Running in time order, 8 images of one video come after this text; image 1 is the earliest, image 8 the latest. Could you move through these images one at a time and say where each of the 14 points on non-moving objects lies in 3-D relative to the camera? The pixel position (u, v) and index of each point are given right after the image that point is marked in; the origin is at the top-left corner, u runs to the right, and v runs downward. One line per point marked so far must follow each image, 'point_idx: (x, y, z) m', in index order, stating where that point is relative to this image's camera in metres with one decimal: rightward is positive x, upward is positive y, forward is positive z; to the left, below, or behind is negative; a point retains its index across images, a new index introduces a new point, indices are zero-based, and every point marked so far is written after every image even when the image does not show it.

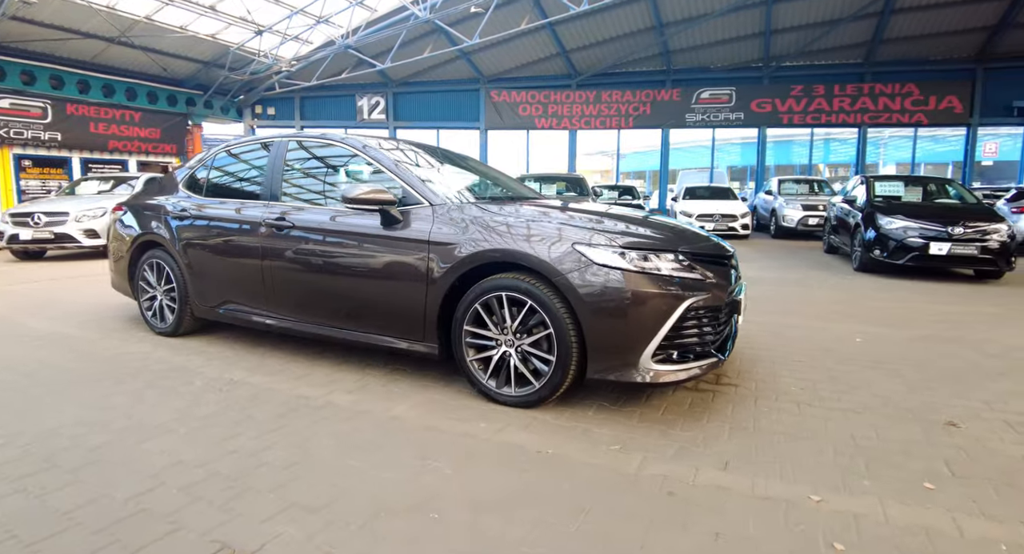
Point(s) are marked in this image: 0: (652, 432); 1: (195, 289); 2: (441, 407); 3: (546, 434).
0: (+0.7, -0.8, +2.6) m
1: (-2.6, -0.1, +4.1) m
2: (-0.4, -0.7, +2.9) m
3: (+0.2, -0.8, +2.5) m
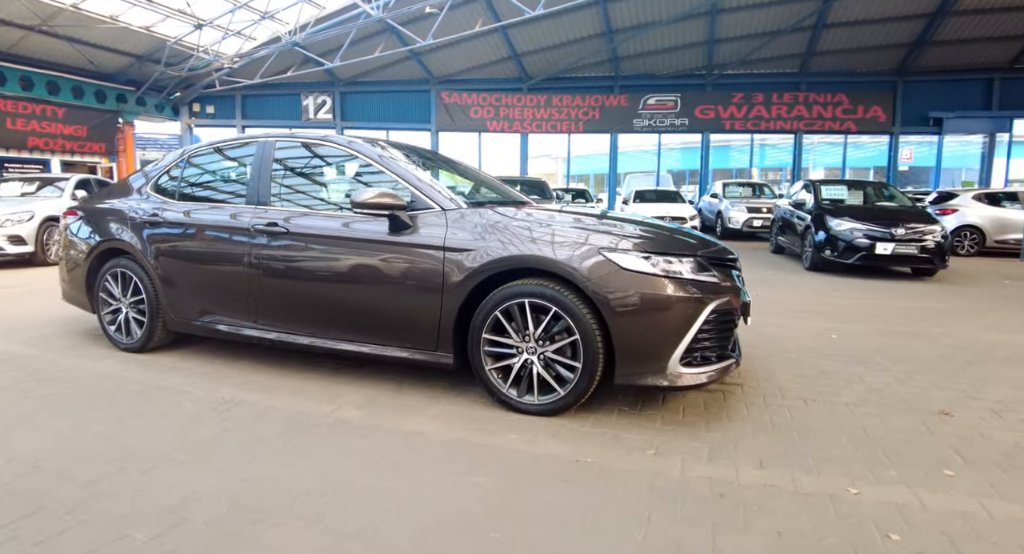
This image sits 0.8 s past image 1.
0: (+0.9, -0.8, +2.6) m
1: (-2.6, -0.1, +3.8) m
2: (-0.3, -0.8, +2.8) m
3: (+0.3, -0.8, +2.5) m
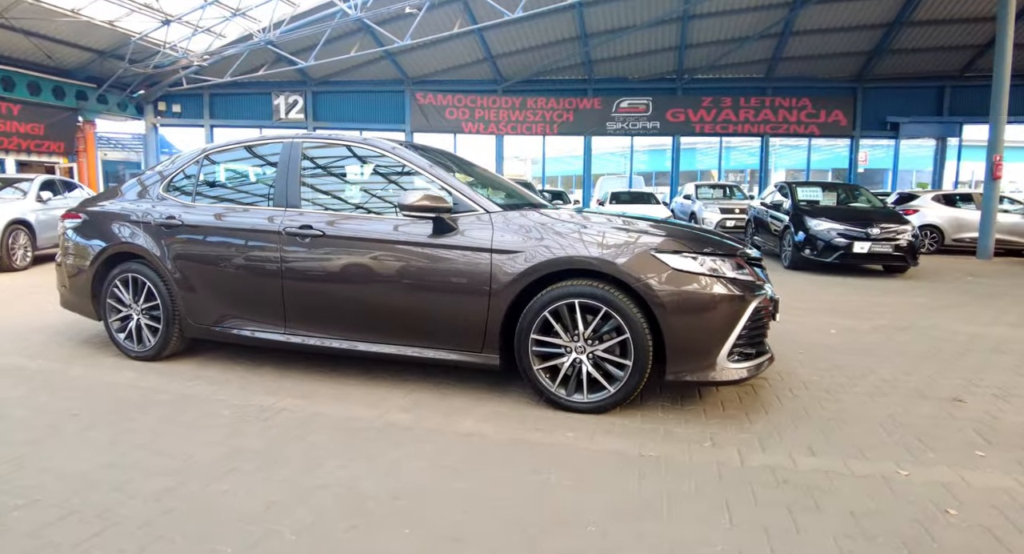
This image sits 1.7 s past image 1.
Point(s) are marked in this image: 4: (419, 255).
0: (+1.2, -0.8, +2.7) m
1: (-2.4, -0.2, +3.7) m
2: (0.0, -0.8, +2.9) m
3: (+0.6, -0.8, +2.6) m
4: (-0.6, +0.1, +3.1) m
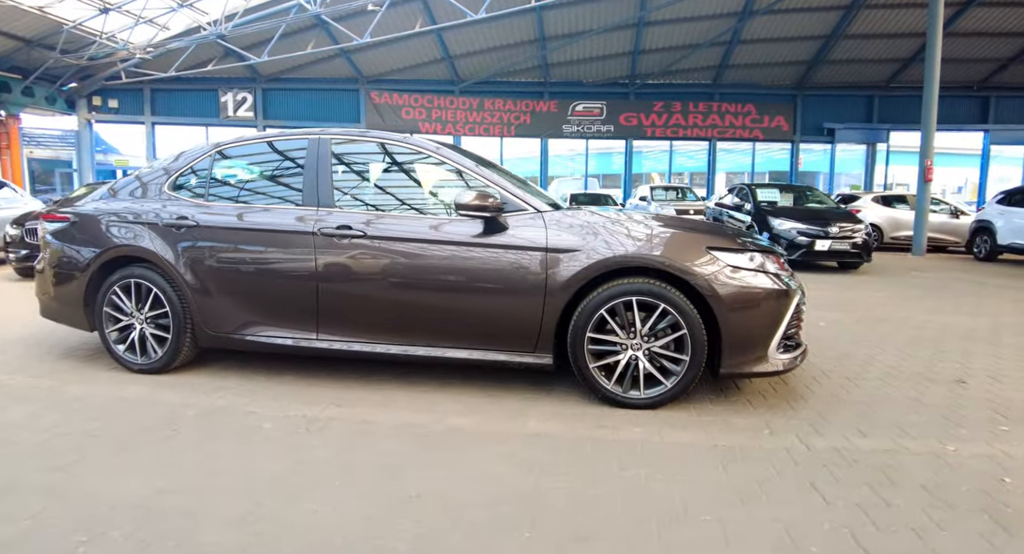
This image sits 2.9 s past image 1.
0: (+1.5, -0.8, +2.9) m
1: (-2.1, -0.2, +3.5) m
2: (+0.4, -0.8, +2.9) m
3: (+1.0, -0.8, +2.7) m
4: (-0.3, +0.1, +3.1) m
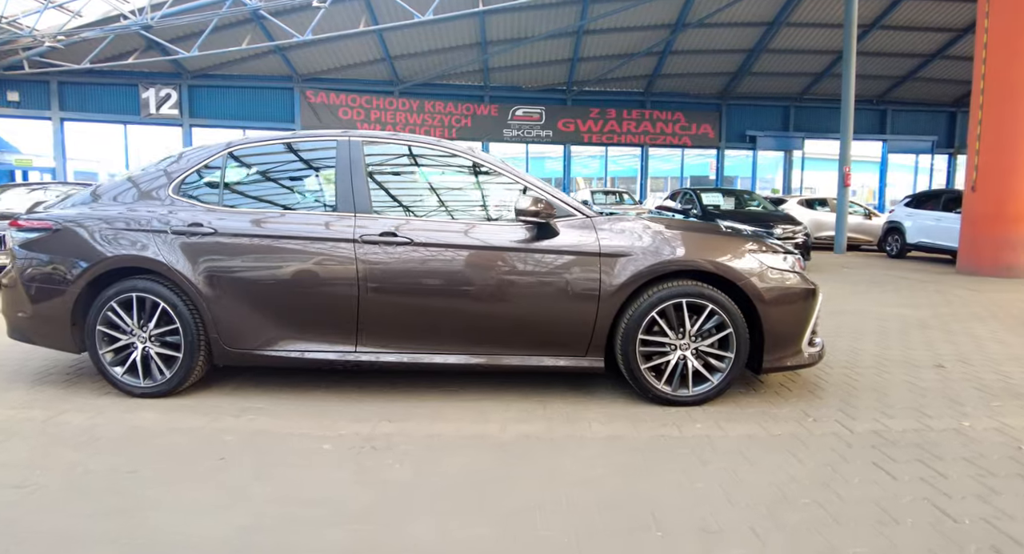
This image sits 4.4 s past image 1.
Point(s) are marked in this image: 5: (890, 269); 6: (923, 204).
0: (+1.8, -0.8, +3.1) m
1: (-1.8, -0.3, +3.3) m
2: (+0.7, -0.8, +3.0) m
3: (+1.3, -0.8, +2.9) m
4: (0.0, +0.1, +3.1) m
5: (+8.2, +0.2, +11.0) m
6: (+10.5, +1.8, +13.1) m
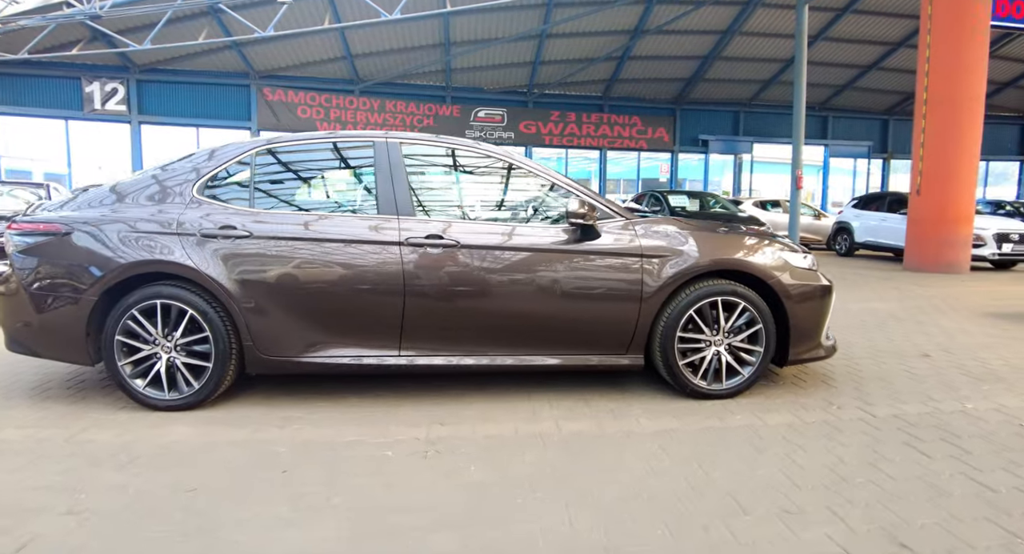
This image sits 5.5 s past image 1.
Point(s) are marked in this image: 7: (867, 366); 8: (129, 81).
0: (+2.1, -0.8, +3.4) m
1: (-1.6, -0.3, +3.2) m
2: (+1.0, -0.8, +3.1) m
3: (+1.6, -0.8, +3.1) m
4: (+0.3, +0.1, +3.2) m
5: (+7.7, +0.2, +11.8) m
6: (+9.8, +1.9, +14.1) m
7: (+2.8, -0.7, +4.0) m
8: (-13.7, +7.0, +18.2) m
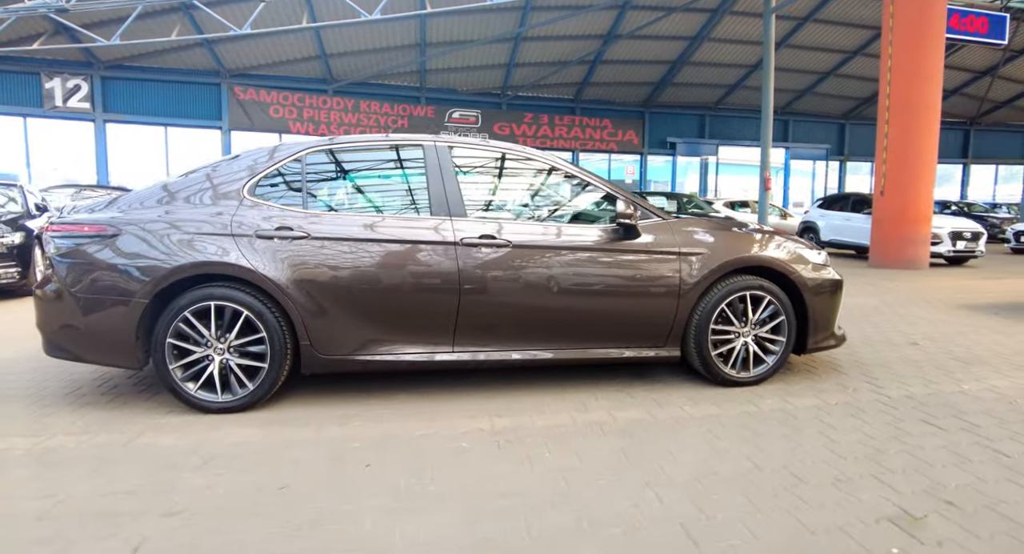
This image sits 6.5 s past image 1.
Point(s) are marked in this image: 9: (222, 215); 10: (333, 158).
0: (+2.4, -0.7, +3.7) m
1: (-1.3, -0.3, +3.3) m
2: (+1.3, -0.8, +3.4) m
3: (+1.9, -0.8, +3.4) m
4: (+0.6, +0.1, +3.4) m
5: (+7.4, +0.3, +12.5) m
6: (+9.3, +2.0, +14.9) m
7: (+3.0, -0.7, +4.4) m
8: (-14.4, +6.8, +17.5) m
9: (-1.9, +0.4, +3.3) m
10: (-1.3, +0.8, +3.5) m
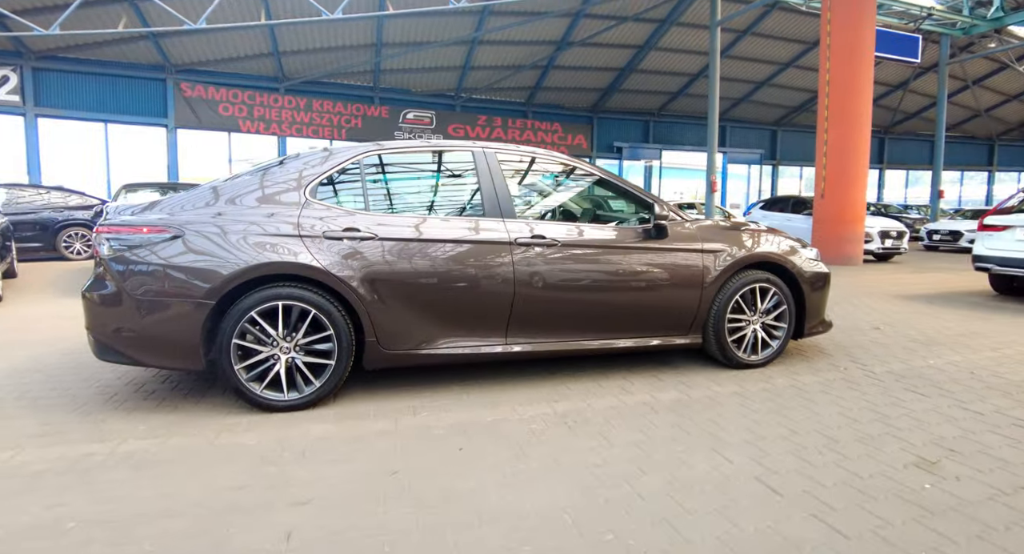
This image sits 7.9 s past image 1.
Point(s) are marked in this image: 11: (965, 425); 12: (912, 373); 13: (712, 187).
0: (+2.7, -0.7, +4.3) m
1: (-0.9, -0.3, +3.5) m
2: (+1.6, -0.8, +3.8) m
3: (+2.3, -0.7, +3.9) m
4: (+0.9, +0.1, +3.8) m
5: (+6.7, +0.4, +13.6) m
6: (+8.3, +2.2, +16.2) m
7: (+3.2, -0.6, +5.0) m
8: (-15.6, +6.6, +16.2) m
9: (-1.6, +0.4, +3.4) m
10: (-1.0, +0.8, +3.7) m
11: (+2.6, -0.9, +2.9) m
12: (+3.0, -0.7, +3.9) m
13: (+6.8, +3.0, +16.8) m
